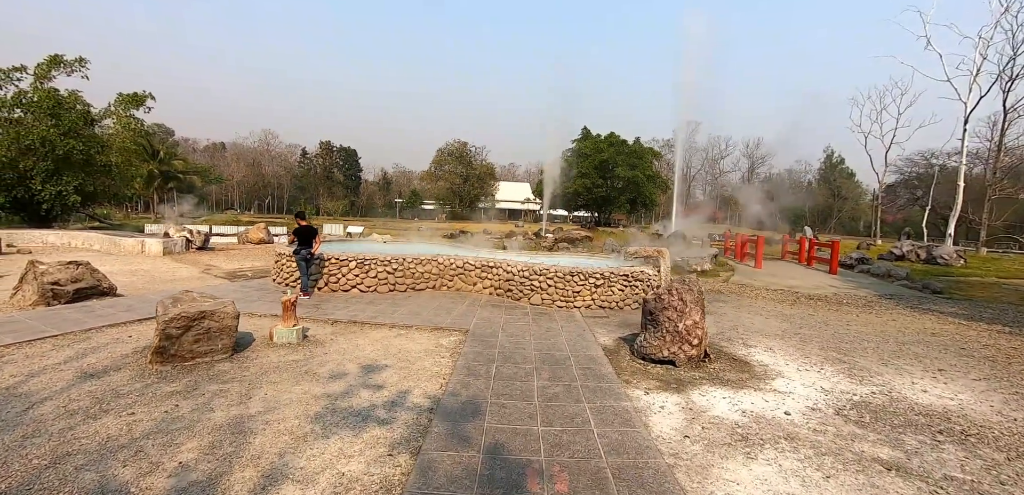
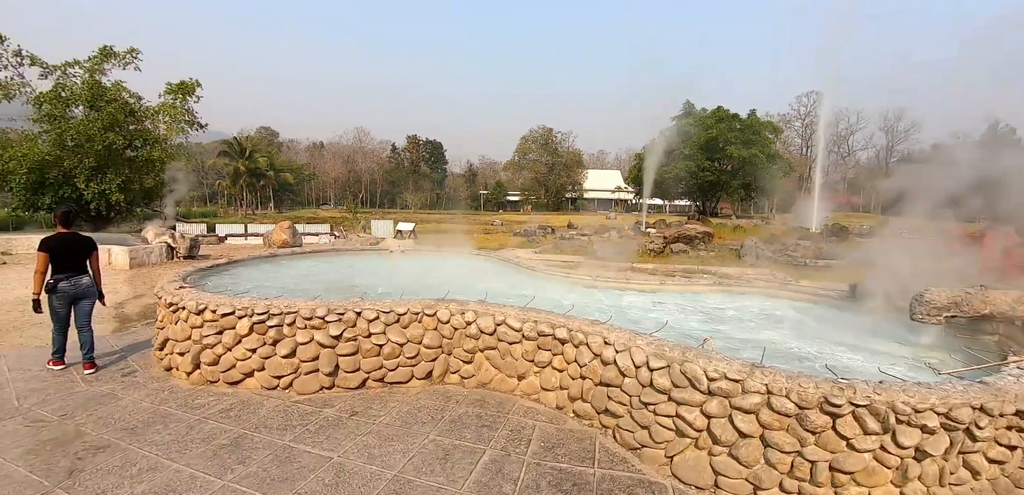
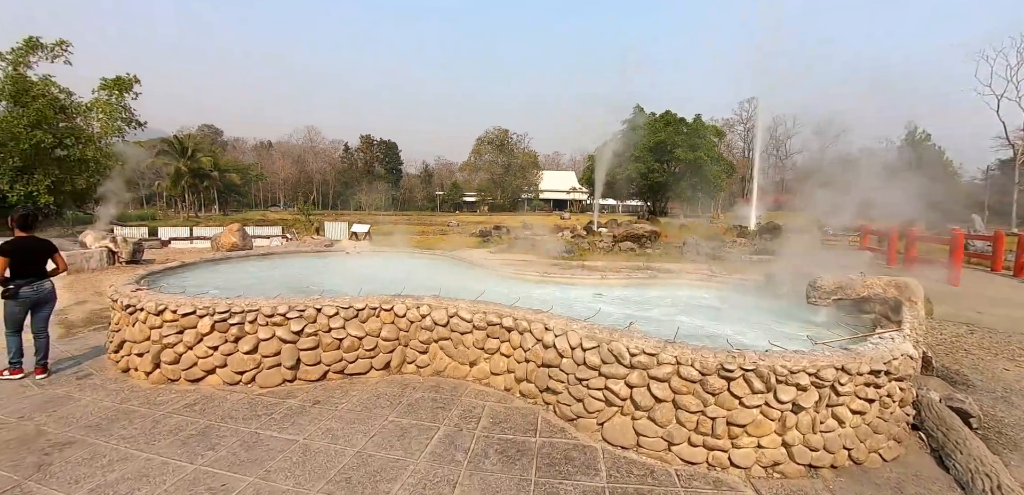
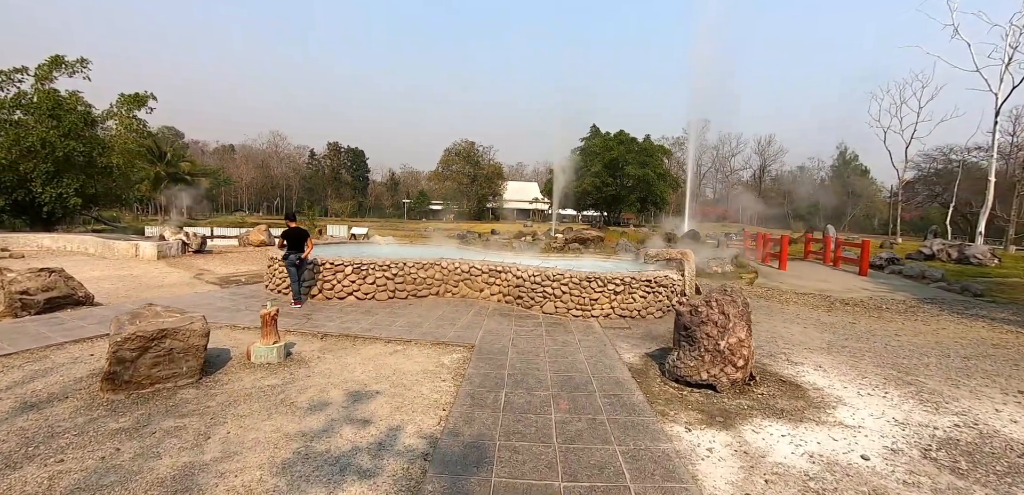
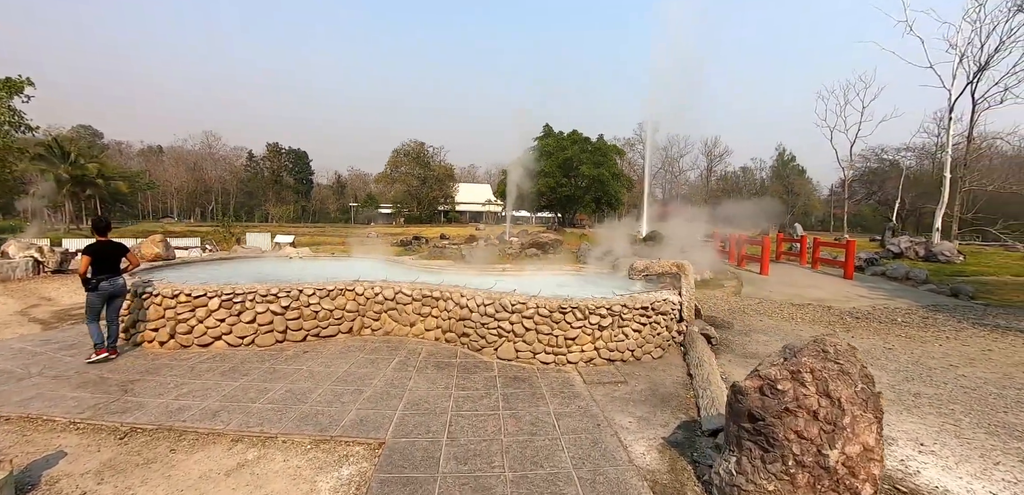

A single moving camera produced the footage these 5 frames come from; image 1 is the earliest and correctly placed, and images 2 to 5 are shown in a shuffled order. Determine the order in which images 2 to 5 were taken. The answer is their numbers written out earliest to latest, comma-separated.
4, 5, 3, 2
